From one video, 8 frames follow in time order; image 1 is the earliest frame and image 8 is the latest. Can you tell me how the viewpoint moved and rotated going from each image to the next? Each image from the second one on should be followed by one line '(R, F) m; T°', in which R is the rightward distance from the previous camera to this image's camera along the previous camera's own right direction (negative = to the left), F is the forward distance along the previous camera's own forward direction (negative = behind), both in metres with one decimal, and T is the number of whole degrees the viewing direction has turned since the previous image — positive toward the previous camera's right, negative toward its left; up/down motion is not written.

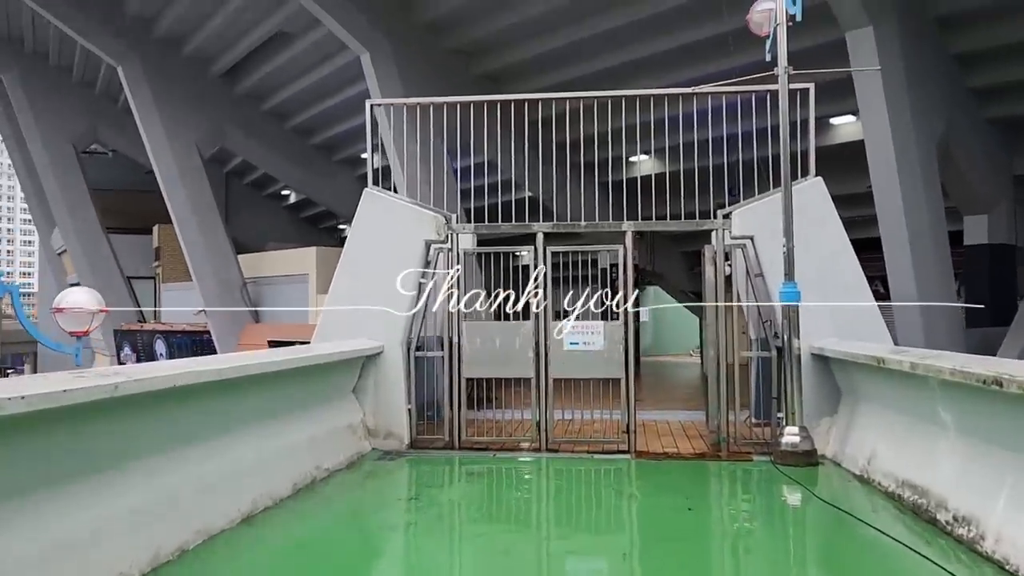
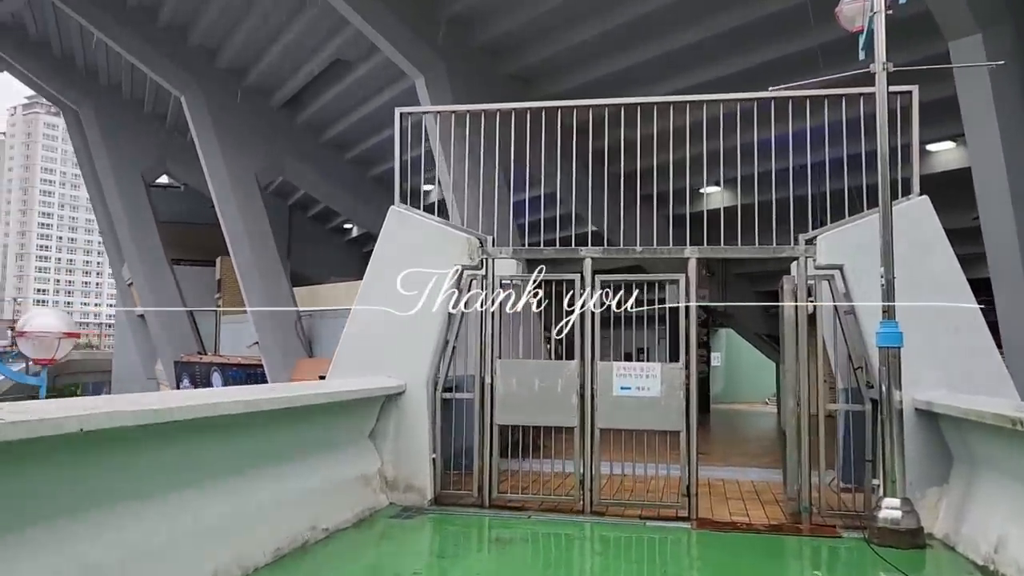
(+0.2, +1.0) m; -5°
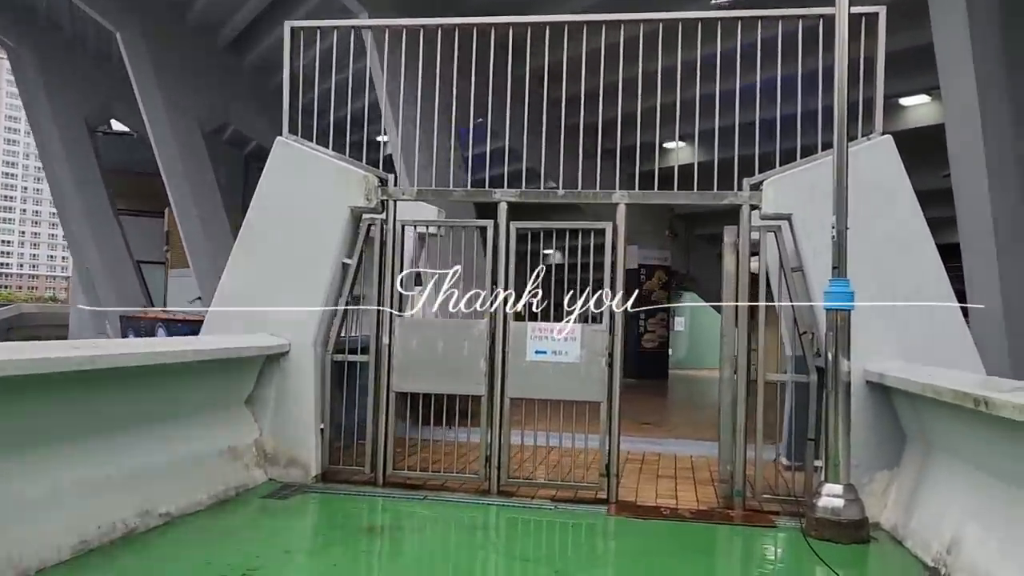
(+0.5, +0.9) m; +2°
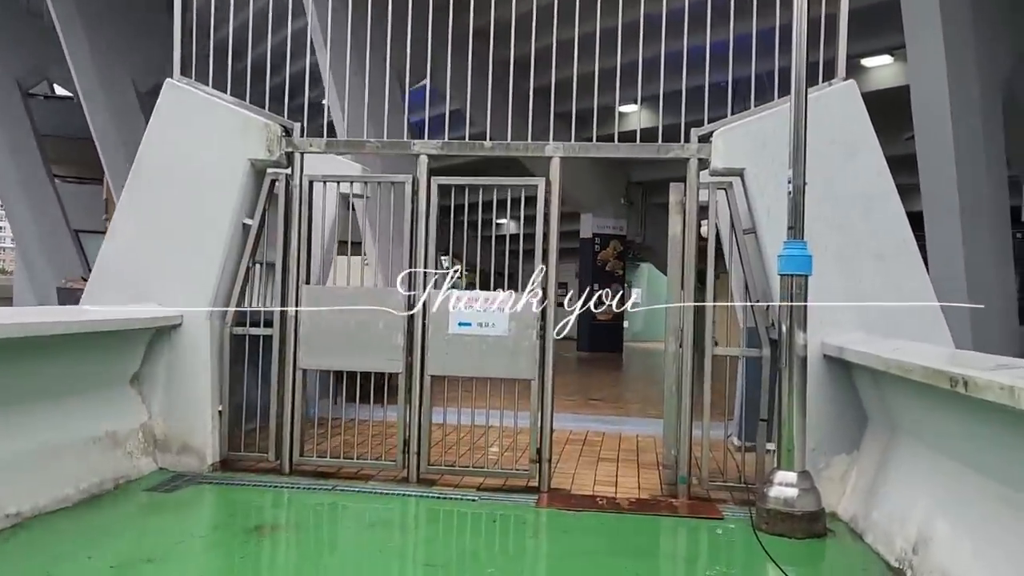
(+0.3, +0.6) m; +3°
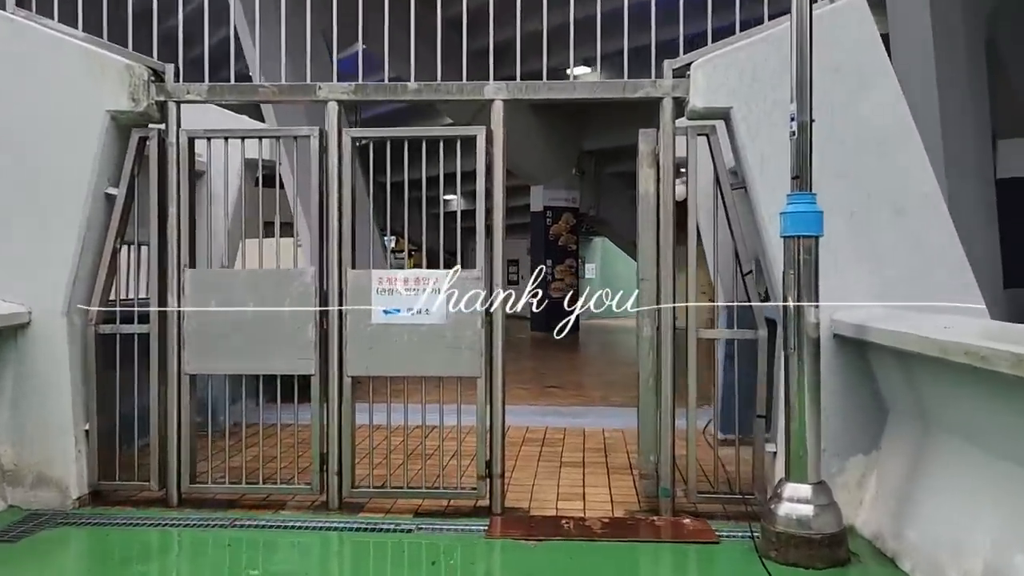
(+0.1, +0.9) m; +3°
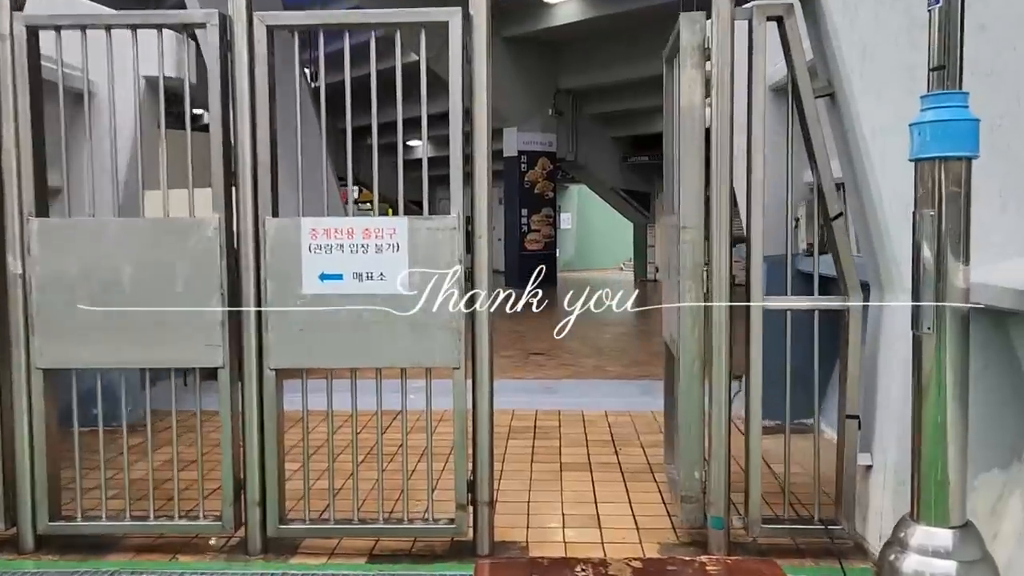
(-0.1, +1.2) m; +2°
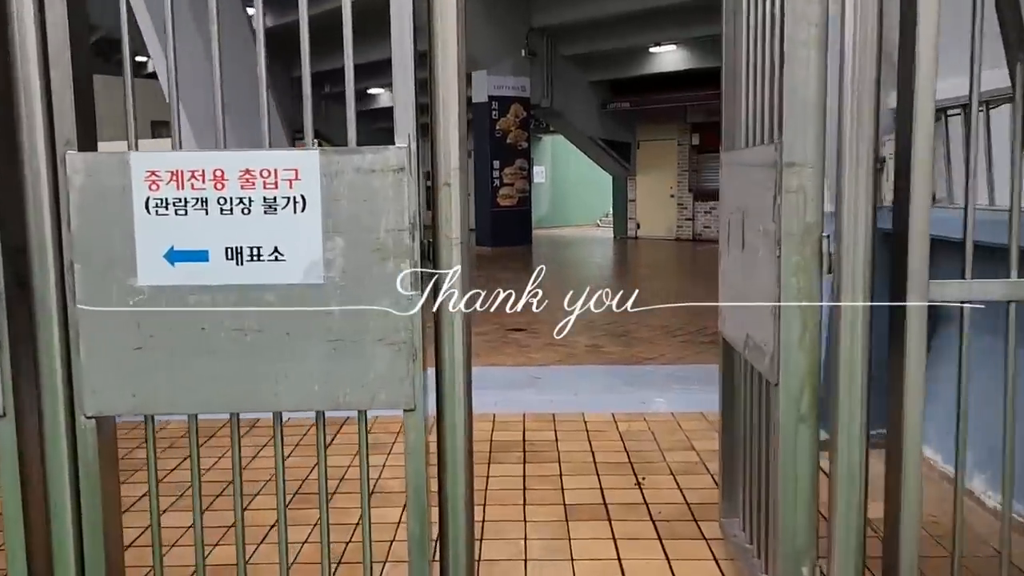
(0.0, +1.2) m; +2°
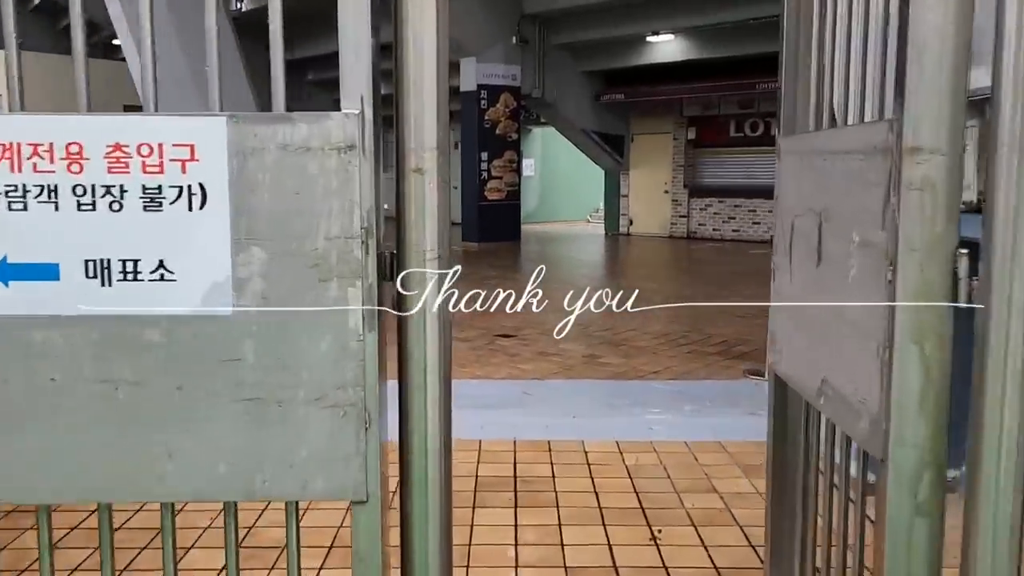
(0.0, +0.5) m; +1°
